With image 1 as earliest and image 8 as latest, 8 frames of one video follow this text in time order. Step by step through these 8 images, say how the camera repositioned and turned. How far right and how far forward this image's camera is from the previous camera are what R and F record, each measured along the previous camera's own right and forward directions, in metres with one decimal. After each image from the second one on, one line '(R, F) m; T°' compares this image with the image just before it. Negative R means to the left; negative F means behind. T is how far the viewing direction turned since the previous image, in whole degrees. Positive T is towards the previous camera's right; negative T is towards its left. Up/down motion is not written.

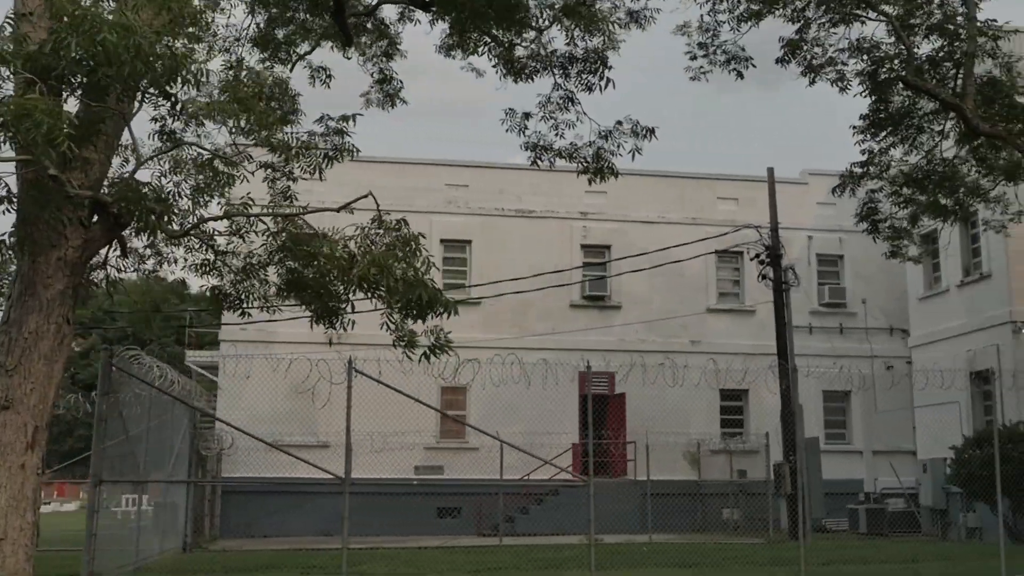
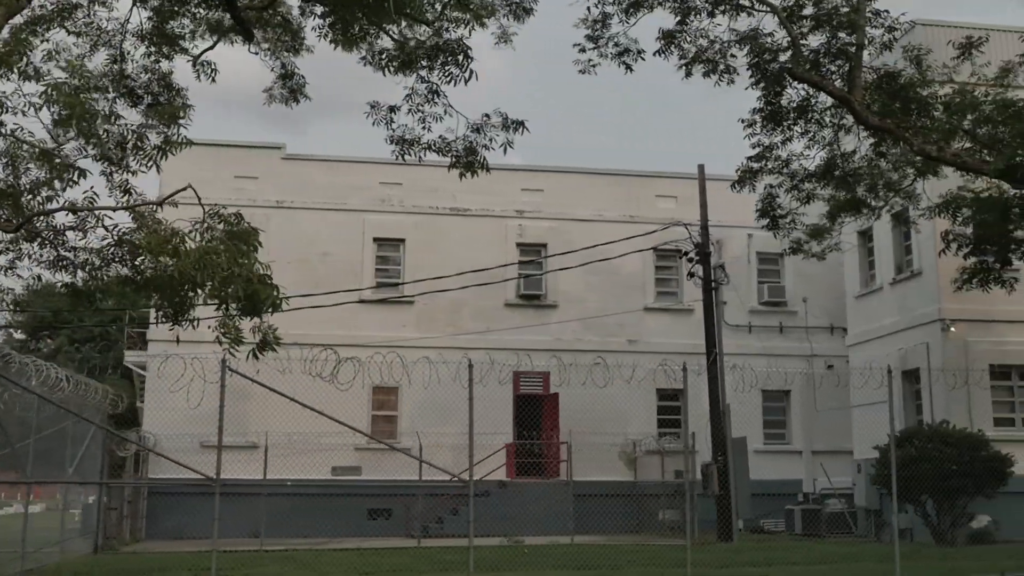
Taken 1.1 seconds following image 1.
(+1.4, +0.2) m; 0°
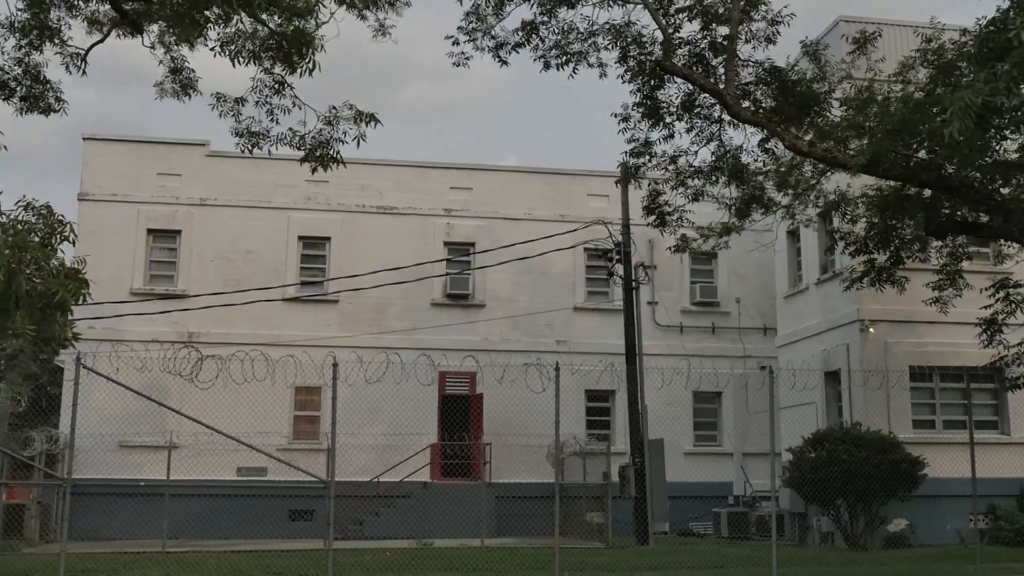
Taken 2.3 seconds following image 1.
(+1.6, +0.3) m; 0°
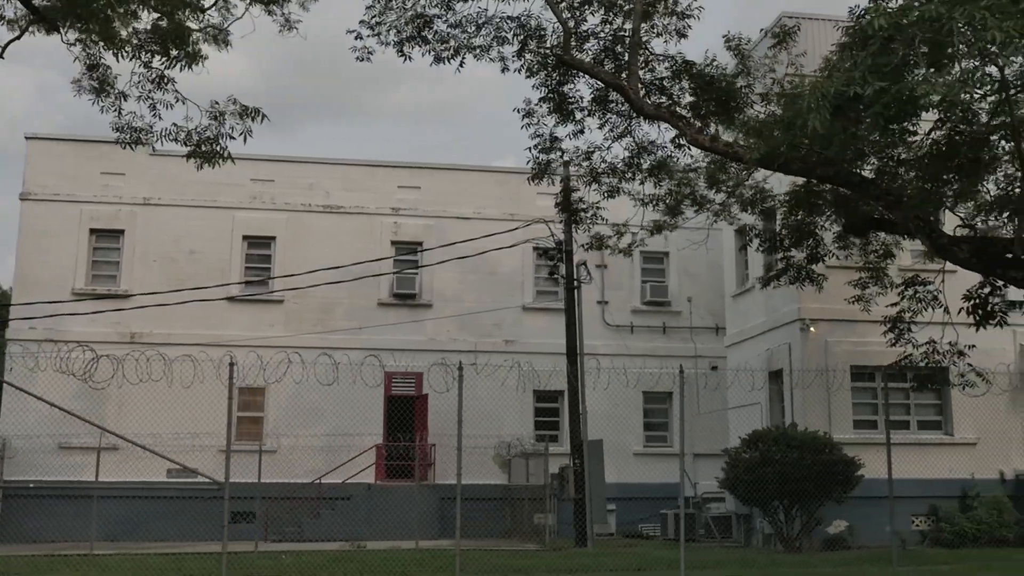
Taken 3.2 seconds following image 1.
(+1.2, +0.2) m; 0°
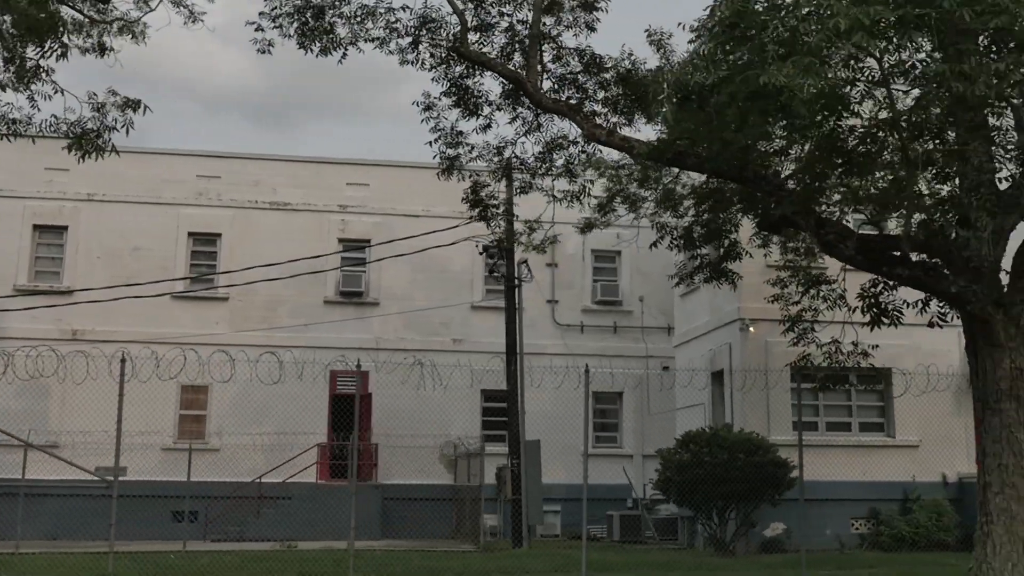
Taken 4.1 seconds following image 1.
(+1.3, +0.2) m; 0°
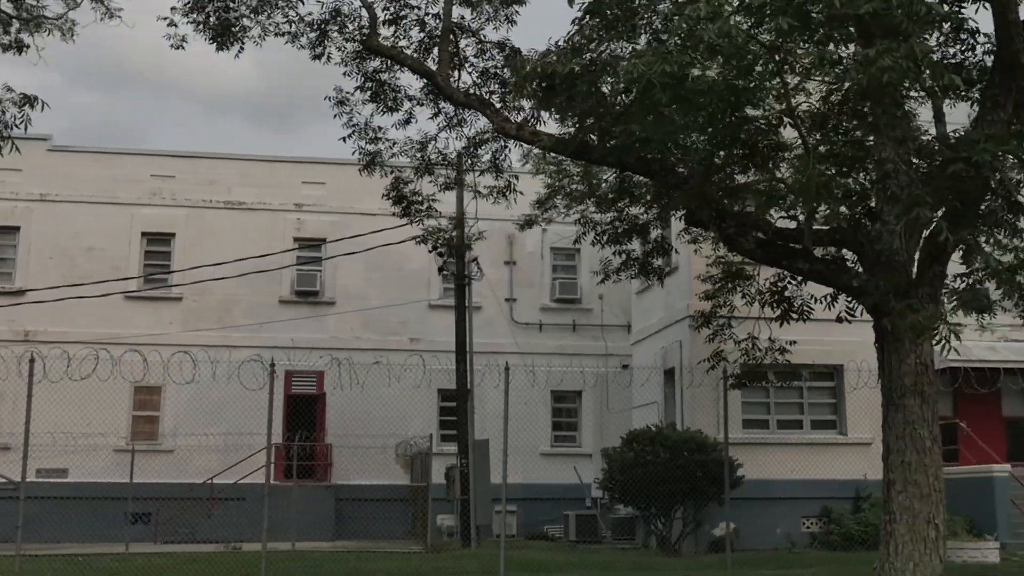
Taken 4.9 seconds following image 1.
(+1.1, +0.2) m; 0°
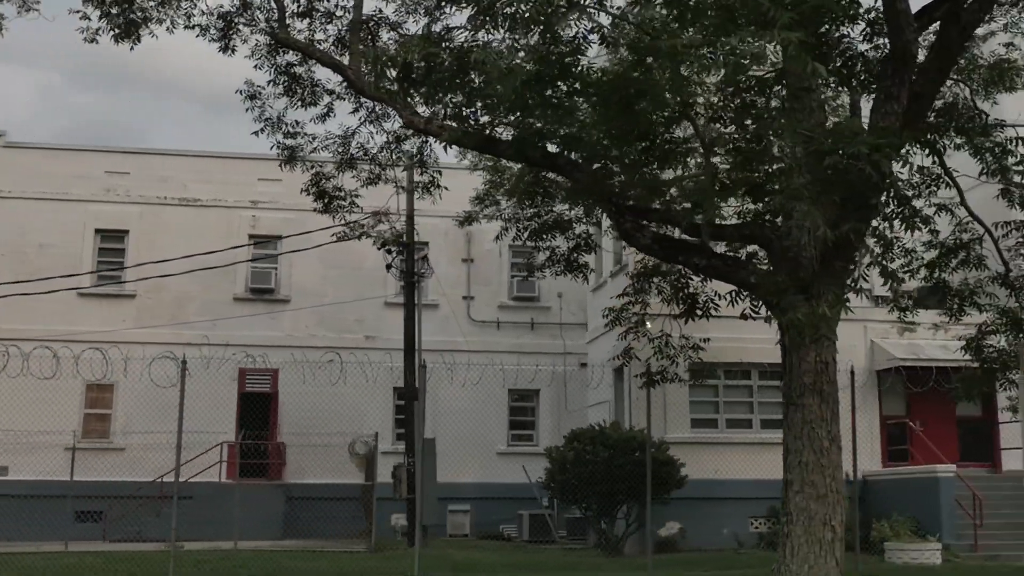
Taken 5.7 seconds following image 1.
(+1.1, +0.2) m; 0°
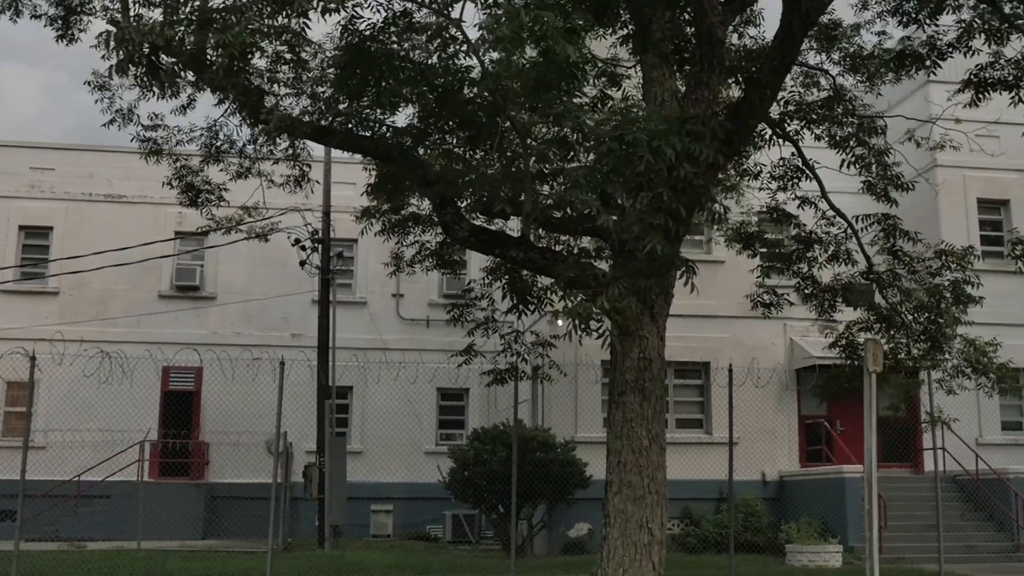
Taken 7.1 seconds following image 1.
(+1.8, +0.3) m; -1°
